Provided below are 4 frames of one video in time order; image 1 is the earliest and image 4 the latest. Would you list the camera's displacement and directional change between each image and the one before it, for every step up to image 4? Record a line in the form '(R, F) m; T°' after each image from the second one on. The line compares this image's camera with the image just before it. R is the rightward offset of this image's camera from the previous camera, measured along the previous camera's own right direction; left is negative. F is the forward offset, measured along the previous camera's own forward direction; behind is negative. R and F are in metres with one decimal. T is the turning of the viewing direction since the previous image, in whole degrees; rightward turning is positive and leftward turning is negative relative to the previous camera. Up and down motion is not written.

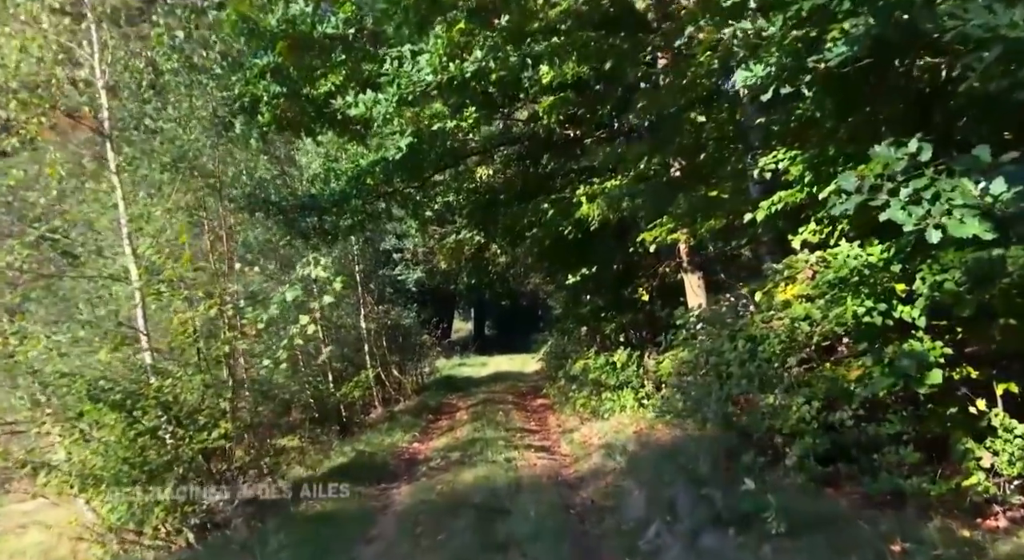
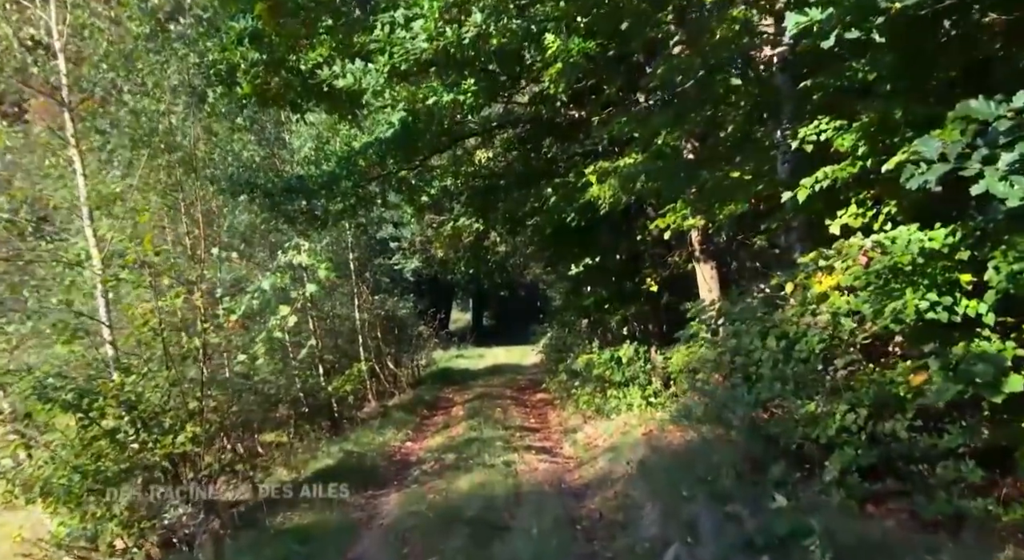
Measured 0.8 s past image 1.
(0.0, +0.8) m; 0°
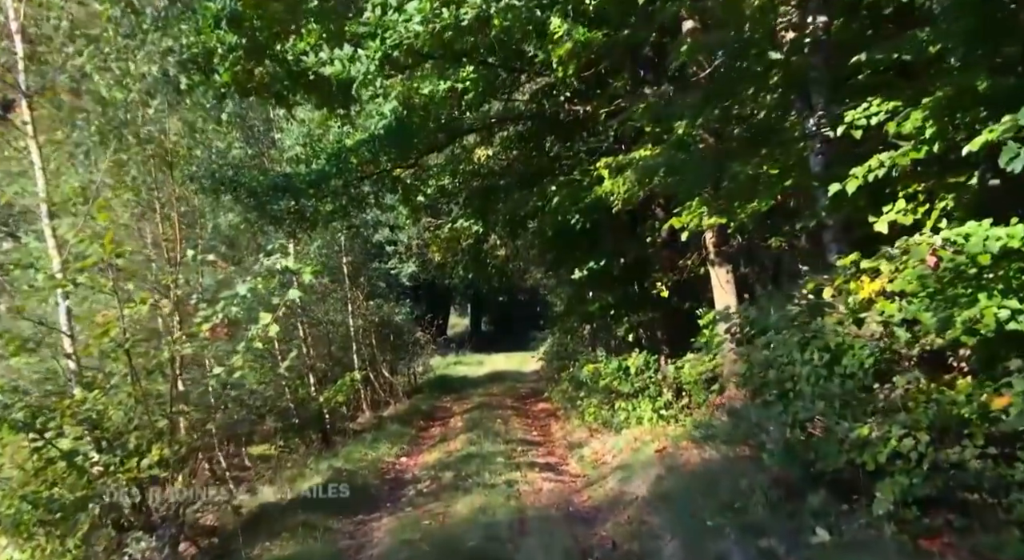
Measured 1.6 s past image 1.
(0.0, +0.7) m; 0°
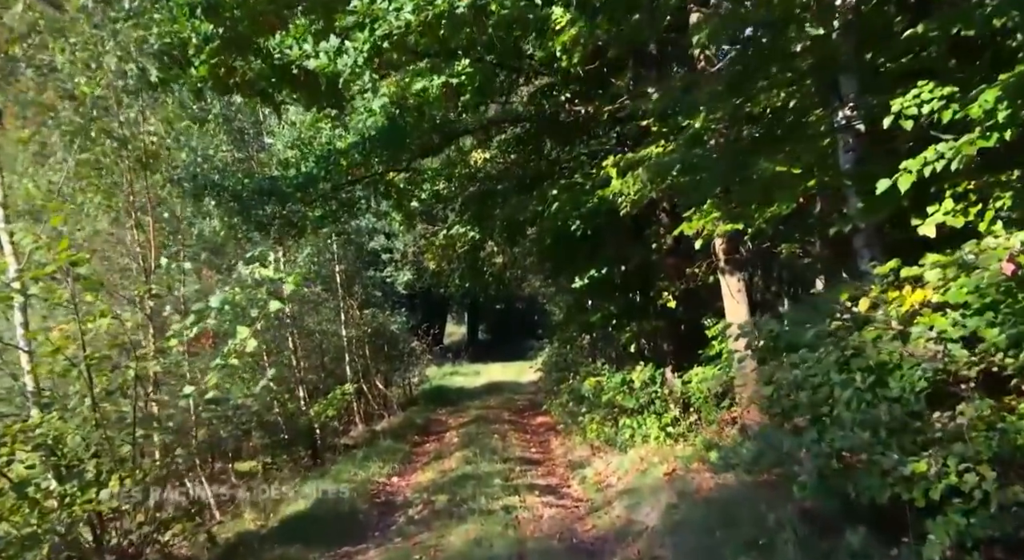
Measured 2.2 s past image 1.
(0.0, +0.6) m; 0°
